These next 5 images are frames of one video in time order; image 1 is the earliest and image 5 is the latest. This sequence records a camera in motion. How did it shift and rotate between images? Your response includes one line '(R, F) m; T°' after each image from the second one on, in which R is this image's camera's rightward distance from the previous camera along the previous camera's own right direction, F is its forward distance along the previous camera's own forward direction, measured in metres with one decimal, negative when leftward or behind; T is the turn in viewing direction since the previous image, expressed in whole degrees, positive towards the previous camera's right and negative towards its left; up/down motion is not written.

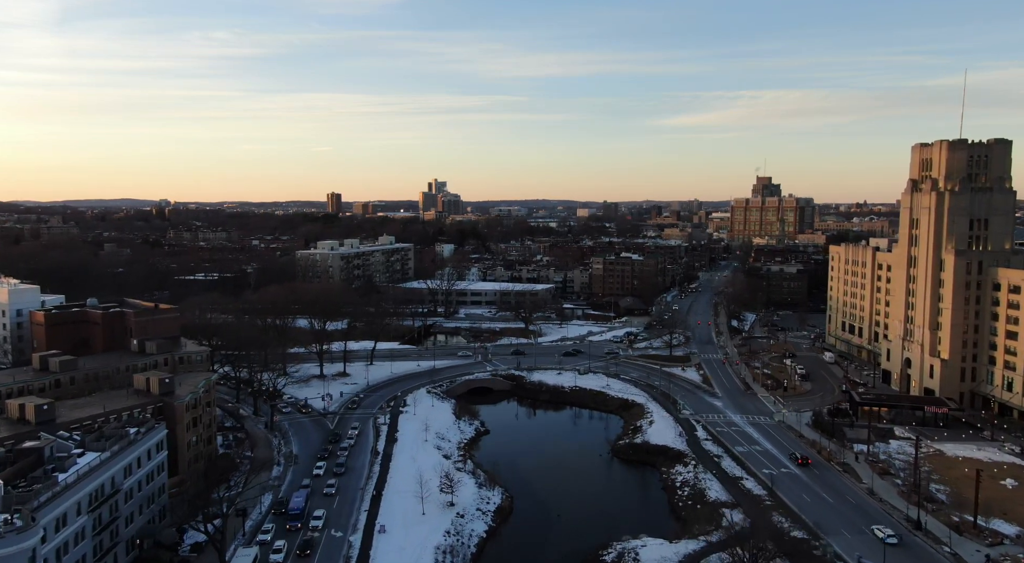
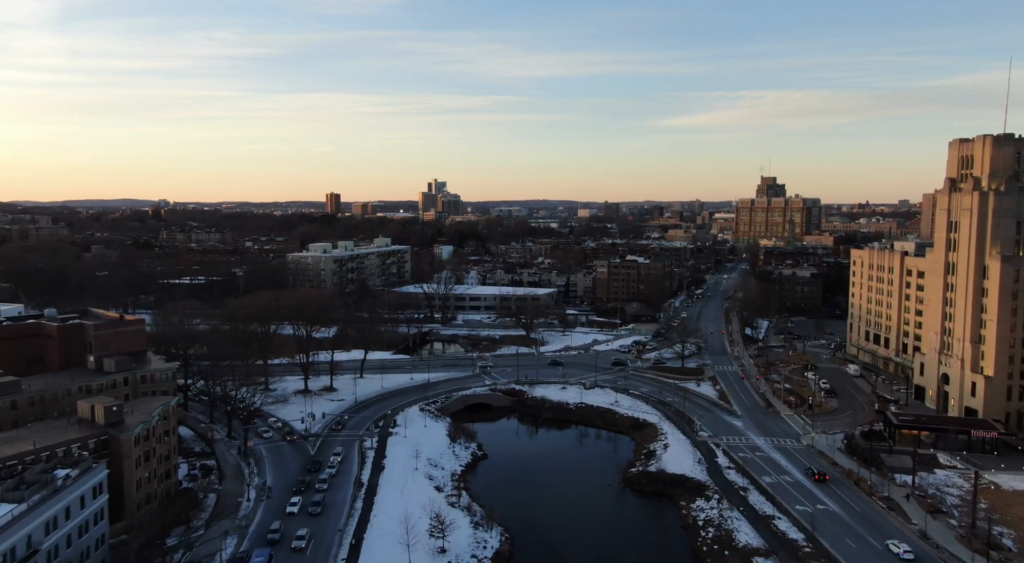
(0.0, +3.7) m; 0°
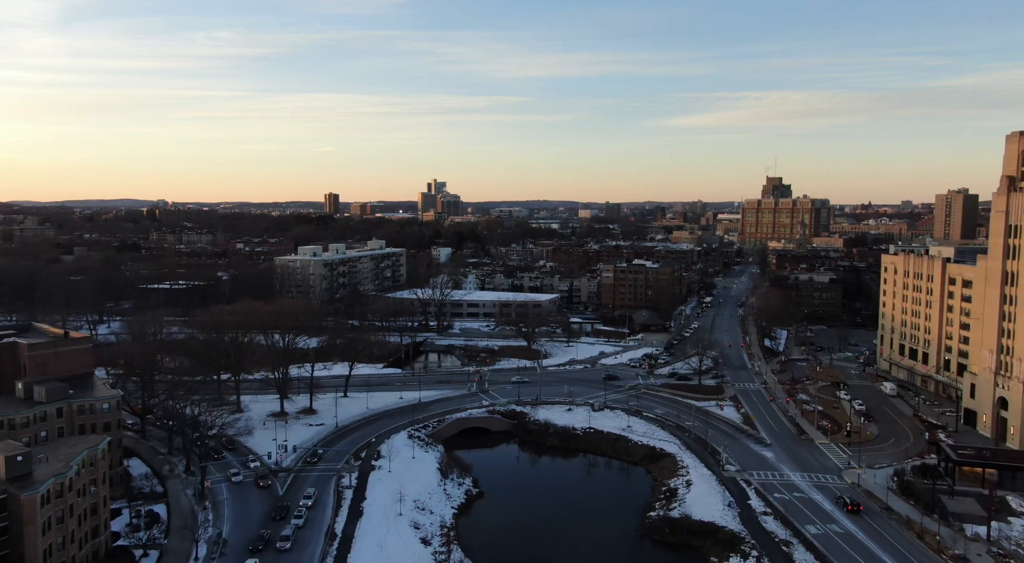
(0.0, +4.7) m; 0°
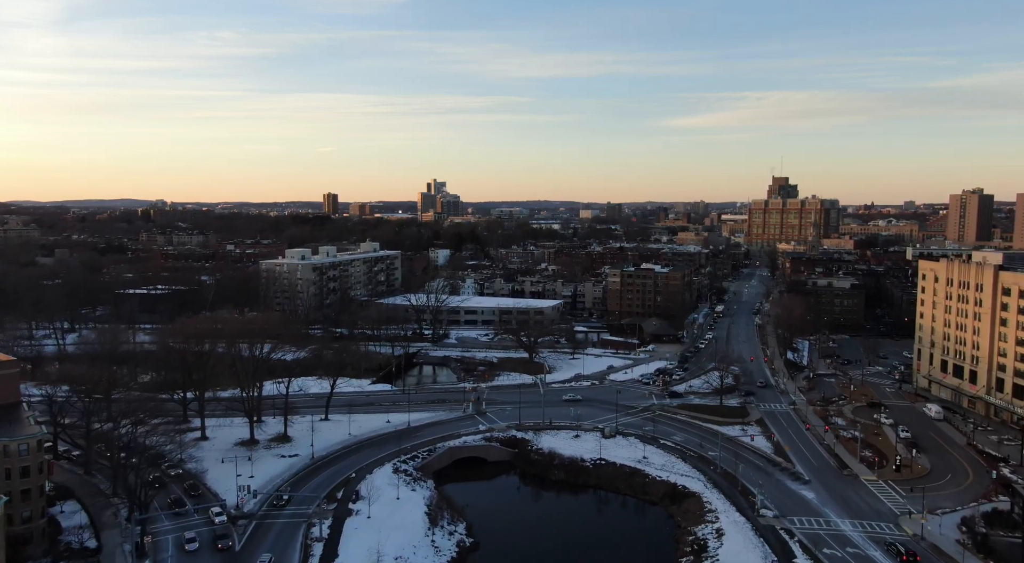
(0.0, +4.7) m; 0°
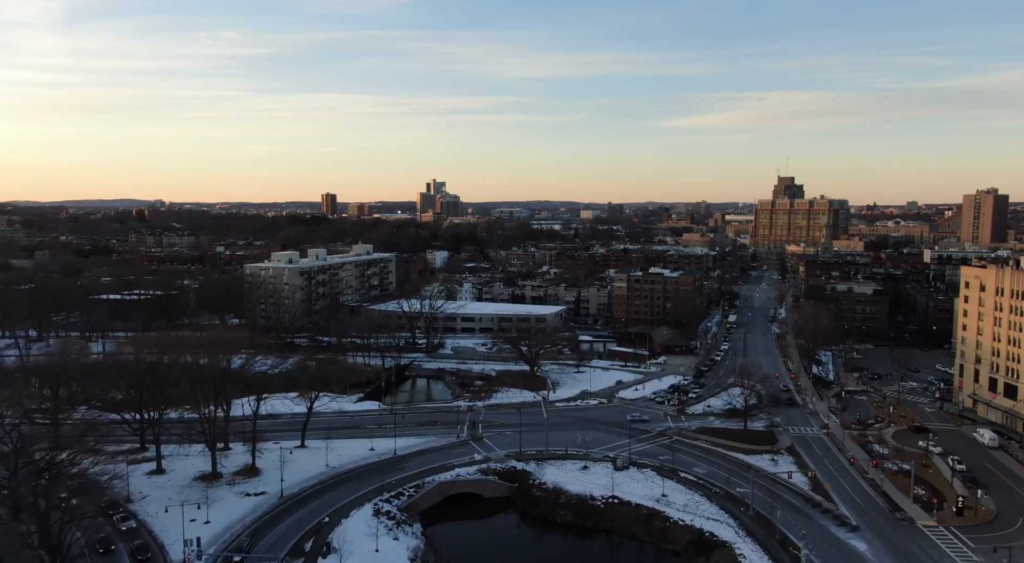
(0.0, +4.5) m; 0°
